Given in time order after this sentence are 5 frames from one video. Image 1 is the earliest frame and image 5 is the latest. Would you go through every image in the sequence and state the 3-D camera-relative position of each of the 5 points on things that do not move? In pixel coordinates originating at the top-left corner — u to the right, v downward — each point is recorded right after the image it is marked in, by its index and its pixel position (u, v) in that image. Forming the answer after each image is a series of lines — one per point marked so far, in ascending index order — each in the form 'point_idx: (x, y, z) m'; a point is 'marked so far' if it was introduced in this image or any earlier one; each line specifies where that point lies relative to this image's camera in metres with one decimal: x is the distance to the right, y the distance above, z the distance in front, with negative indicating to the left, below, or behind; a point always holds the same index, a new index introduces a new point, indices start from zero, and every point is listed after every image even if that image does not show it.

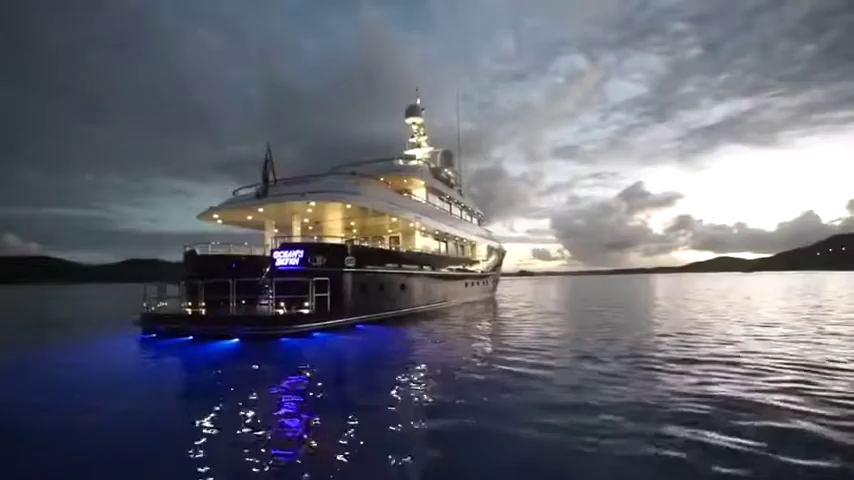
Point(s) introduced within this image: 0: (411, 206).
0: (-1.6, +1.7, +19.7) m
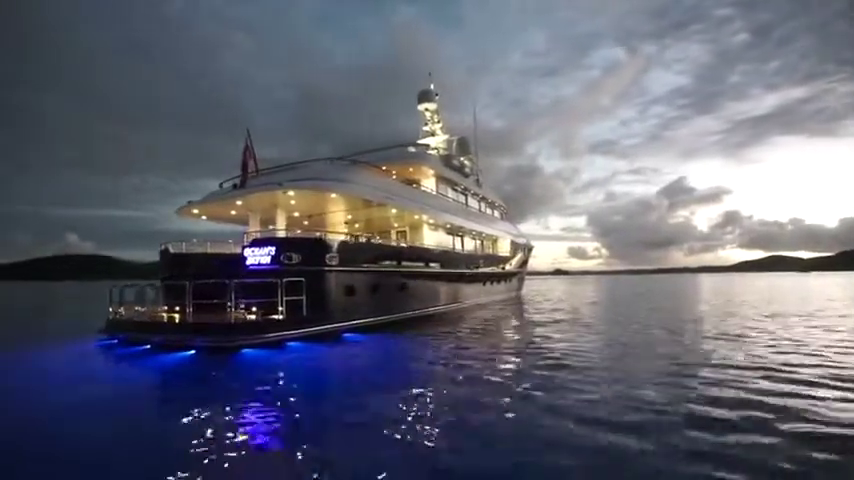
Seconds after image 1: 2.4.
0: (-0.8, +1.8, +18.4) m
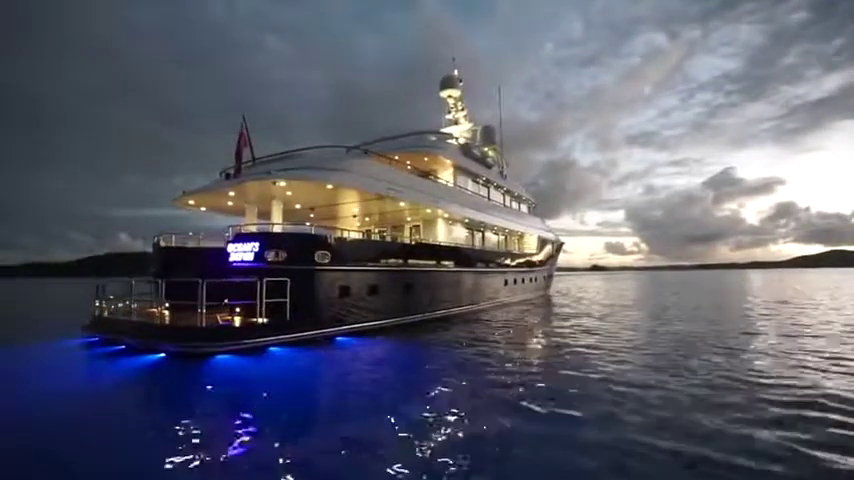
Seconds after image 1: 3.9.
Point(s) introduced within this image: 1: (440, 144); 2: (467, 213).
0: (0.0, +2.0, +17.5) m
1: (+0.6, +4.3, +19.6) m
2: (+1.6, +1.3, +19.5) m
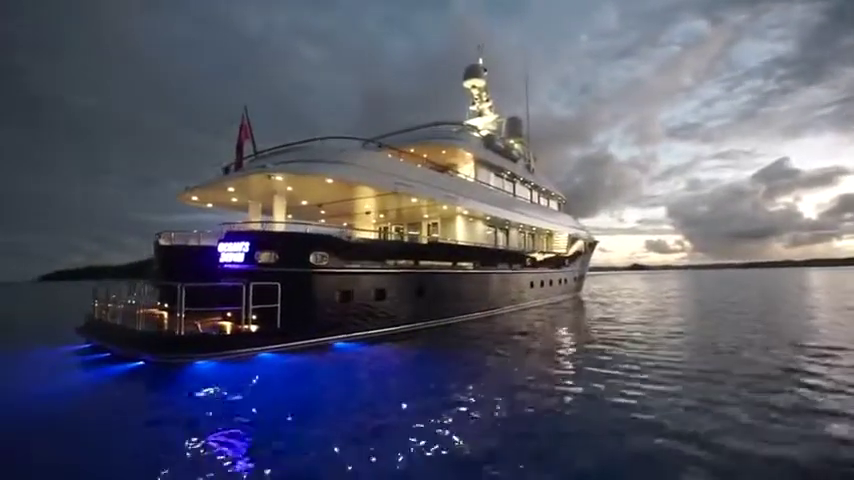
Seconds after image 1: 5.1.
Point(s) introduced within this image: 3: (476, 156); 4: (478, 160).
0: (+0.9, +2.0, +16.6) m
1: (+1.6, +4.3, +18.7) m
2: (+2.7, +1.3, +18.6) m
3: (+2.2, +3.6, +19.3) m
4: (+2.5, +3.5, +19.7) m
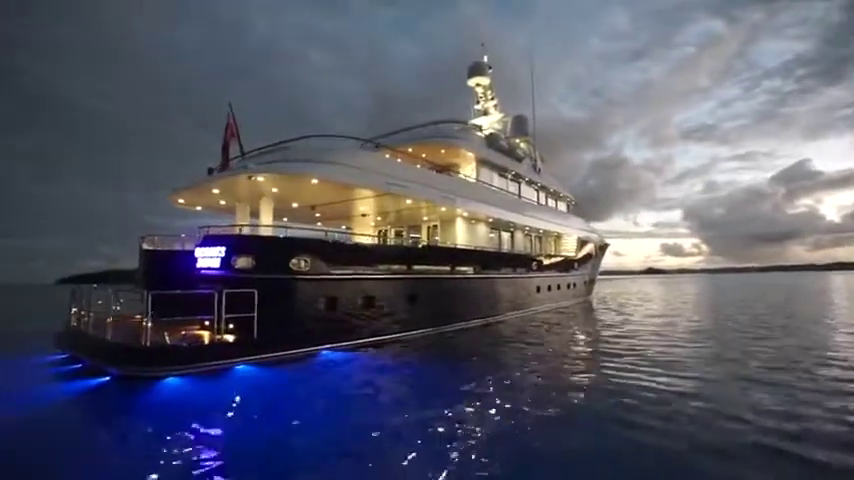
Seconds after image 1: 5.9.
0: (+1.0, +1.9, +16.1) m
1: (+1.8, +4.2, +18.2) m
2: (+2.9, +1.2, +18.0) m
3: (+2.4, +3.5, +18.7) m
4: (+2.7, +3.3, +19.1) m
